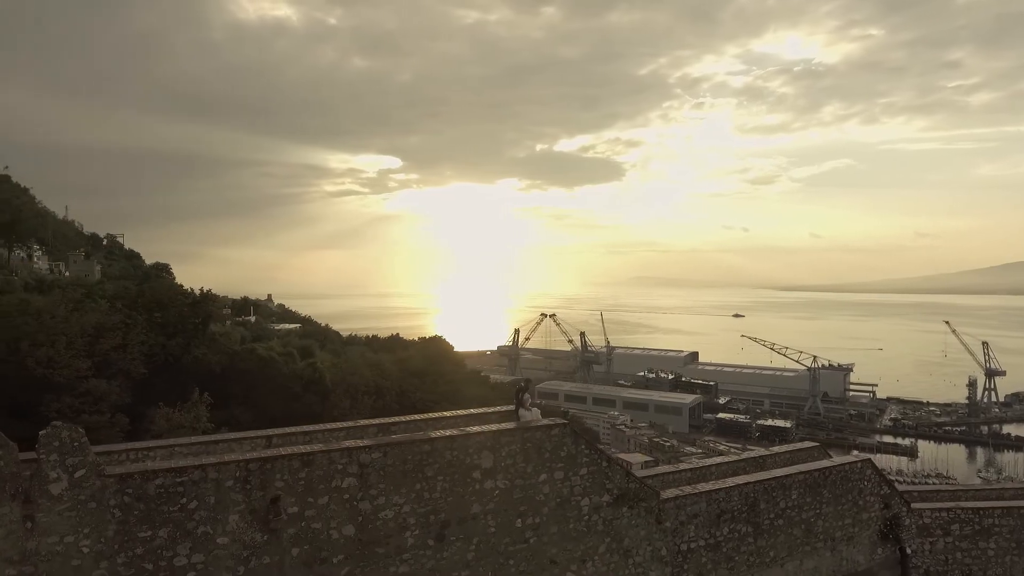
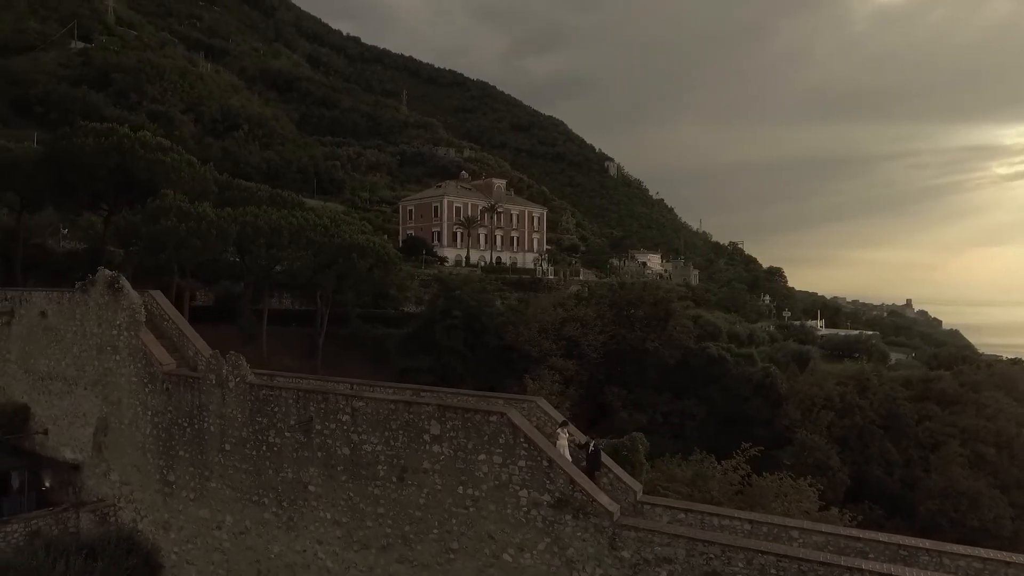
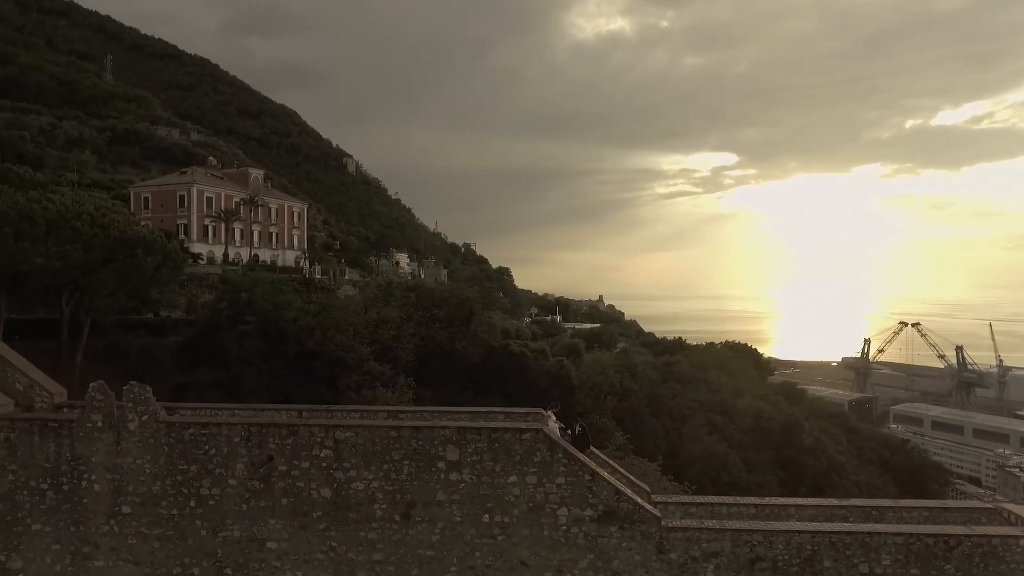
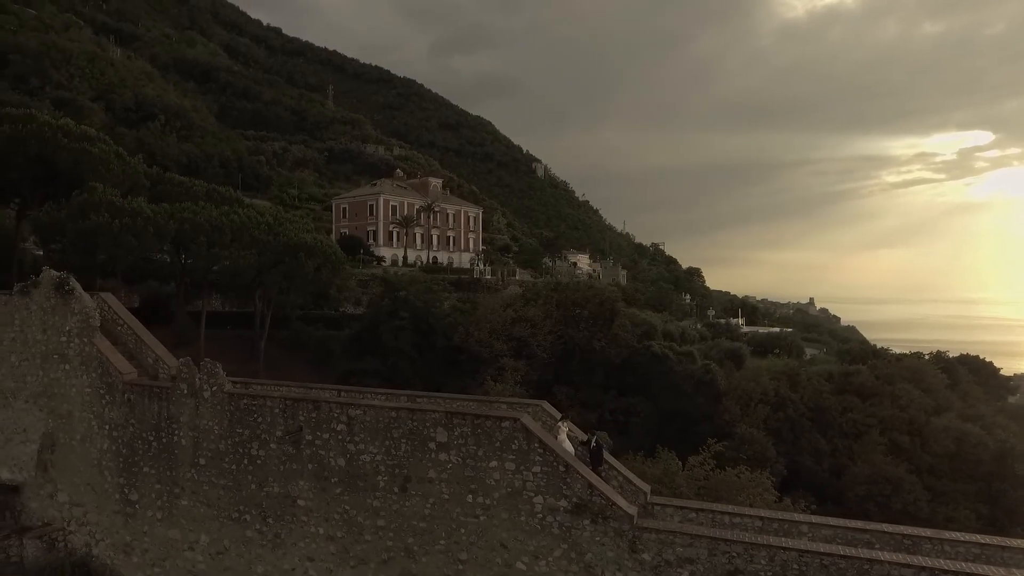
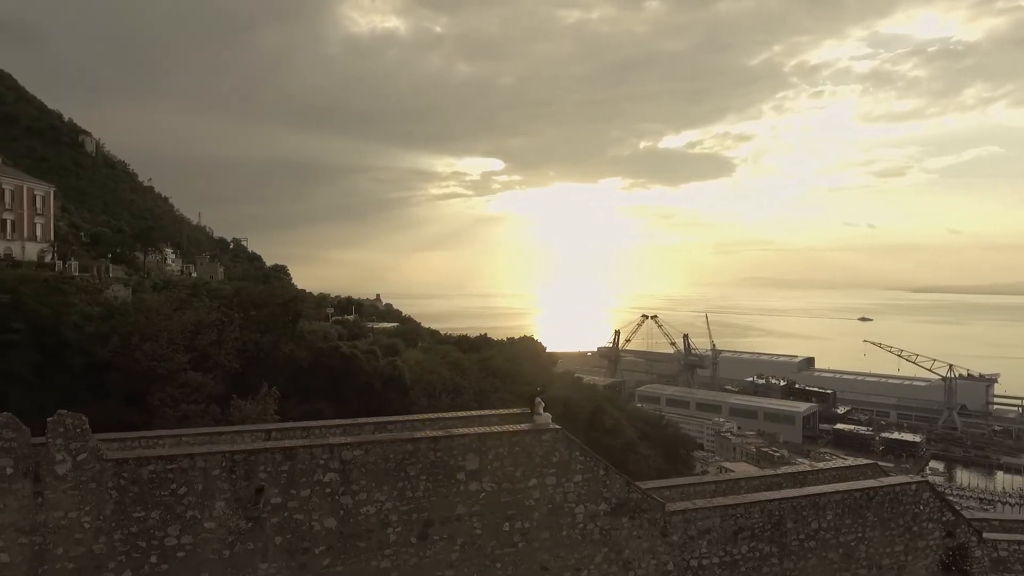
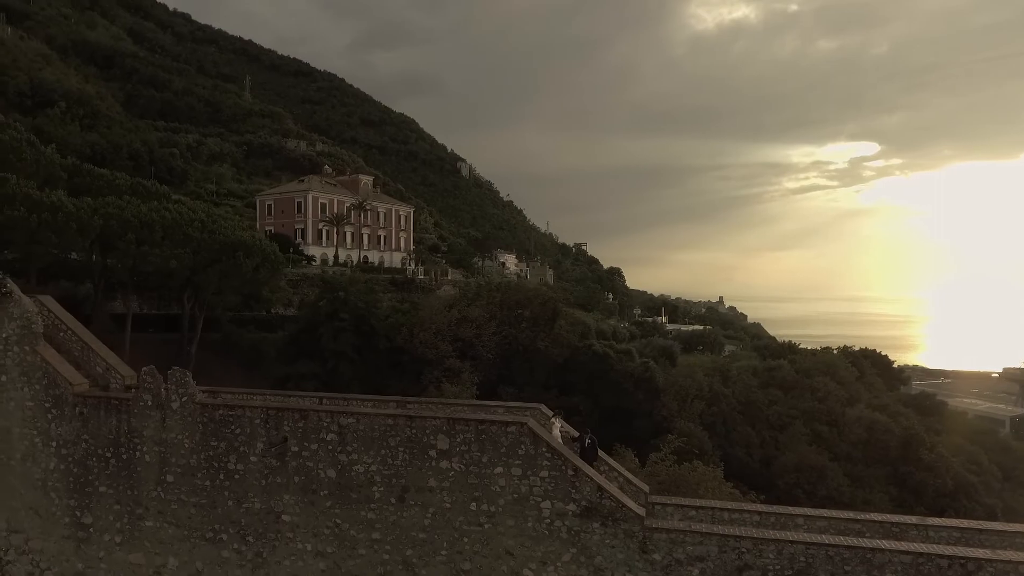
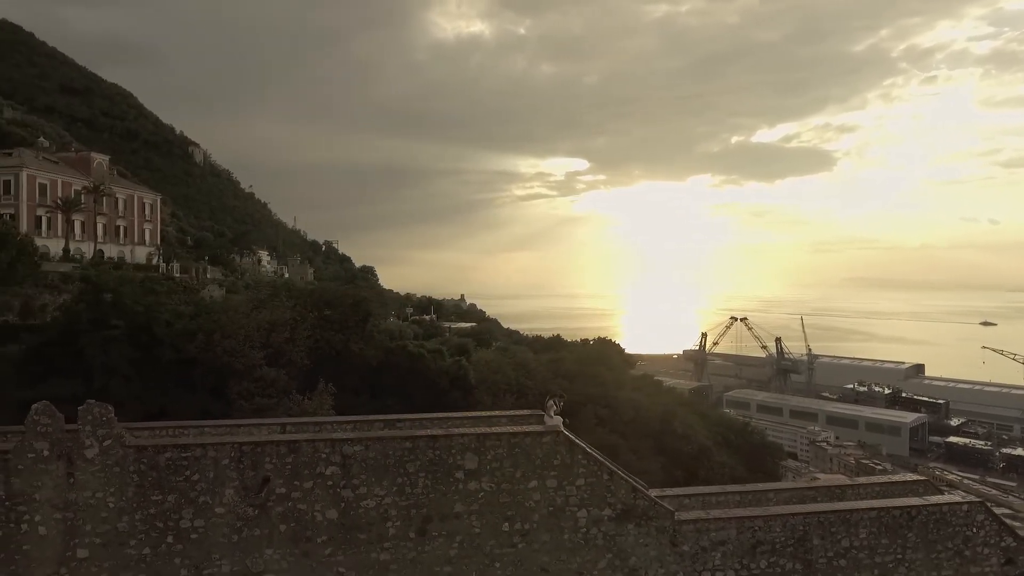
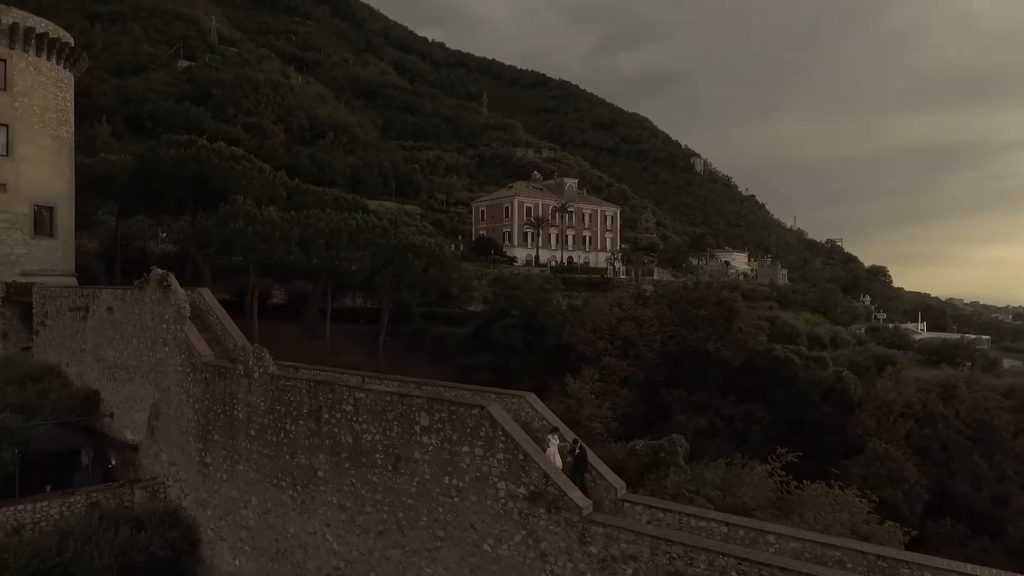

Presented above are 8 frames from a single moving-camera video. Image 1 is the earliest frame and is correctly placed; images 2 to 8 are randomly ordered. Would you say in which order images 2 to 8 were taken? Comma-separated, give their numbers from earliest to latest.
5, 7, 3, 6, 4, 2, 8
